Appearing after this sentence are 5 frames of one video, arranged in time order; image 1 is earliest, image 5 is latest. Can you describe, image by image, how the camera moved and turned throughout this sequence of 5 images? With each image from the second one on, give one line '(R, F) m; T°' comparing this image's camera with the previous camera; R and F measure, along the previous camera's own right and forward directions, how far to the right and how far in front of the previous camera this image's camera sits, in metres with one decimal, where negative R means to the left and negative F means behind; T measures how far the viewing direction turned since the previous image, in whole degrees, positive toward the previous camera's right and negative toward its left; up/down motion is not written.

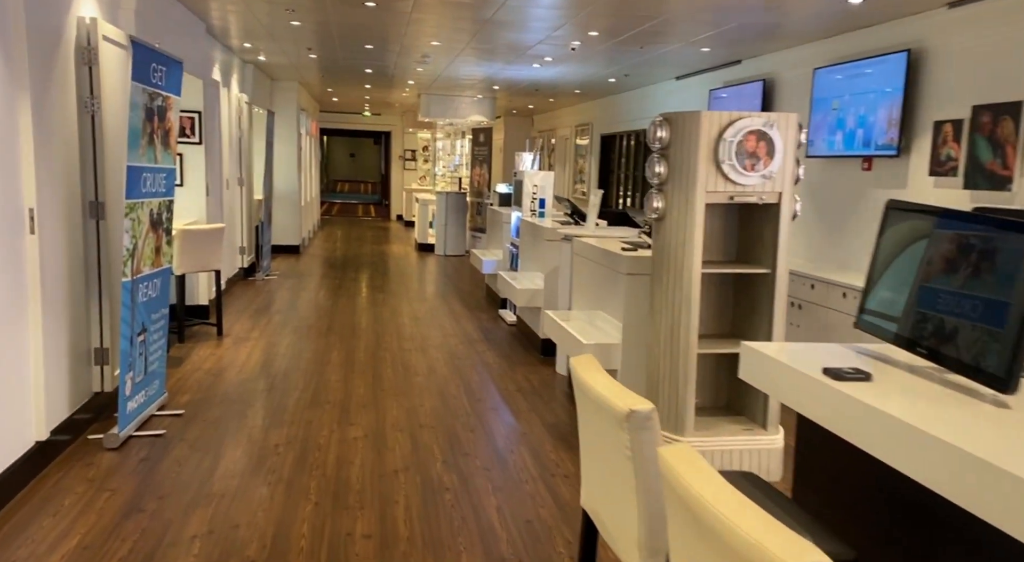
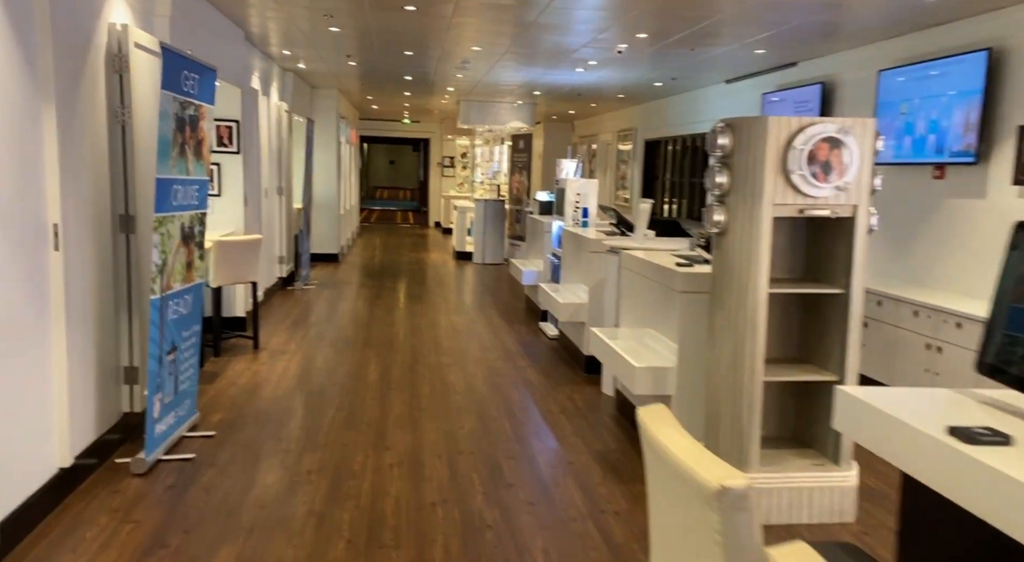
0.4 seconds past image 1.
(0.0, +0.3) m; -3°
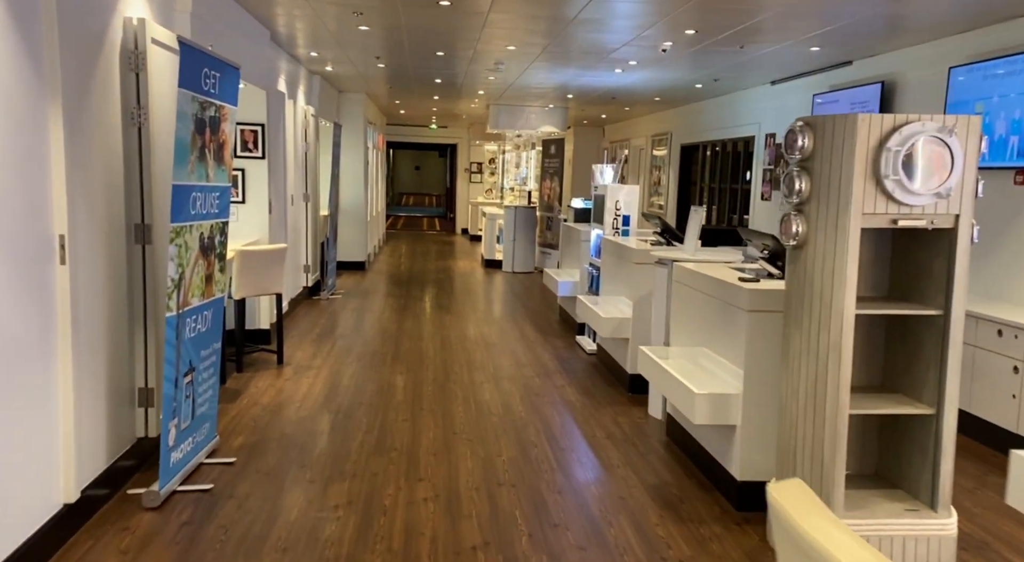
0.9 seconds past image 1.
(-0.1, +0.4) m; -2°
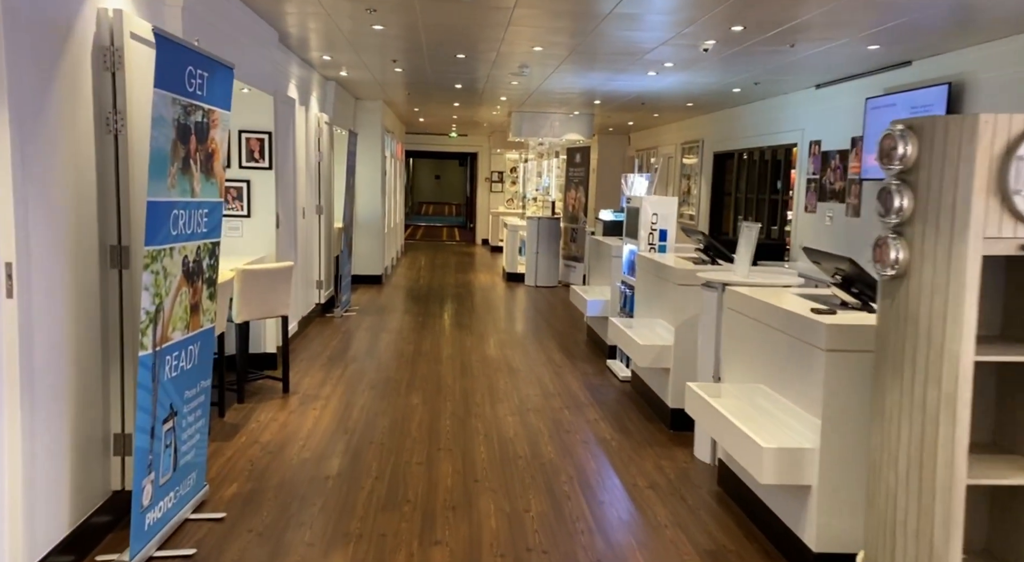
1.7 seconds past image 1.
(-0.1, +0.5) m; -2°
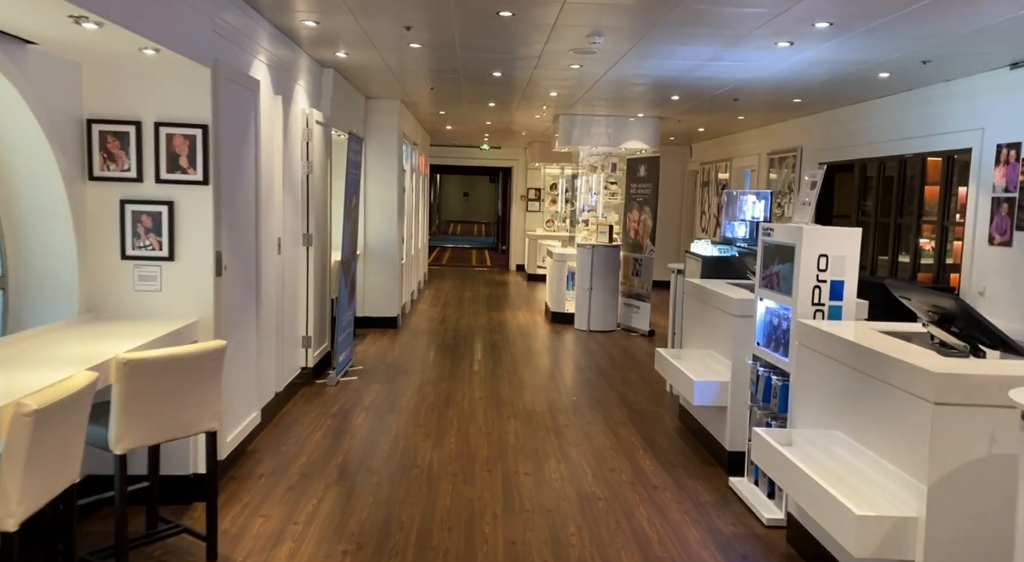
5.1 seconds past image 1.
(-0.3, +2.2) m; -2°
